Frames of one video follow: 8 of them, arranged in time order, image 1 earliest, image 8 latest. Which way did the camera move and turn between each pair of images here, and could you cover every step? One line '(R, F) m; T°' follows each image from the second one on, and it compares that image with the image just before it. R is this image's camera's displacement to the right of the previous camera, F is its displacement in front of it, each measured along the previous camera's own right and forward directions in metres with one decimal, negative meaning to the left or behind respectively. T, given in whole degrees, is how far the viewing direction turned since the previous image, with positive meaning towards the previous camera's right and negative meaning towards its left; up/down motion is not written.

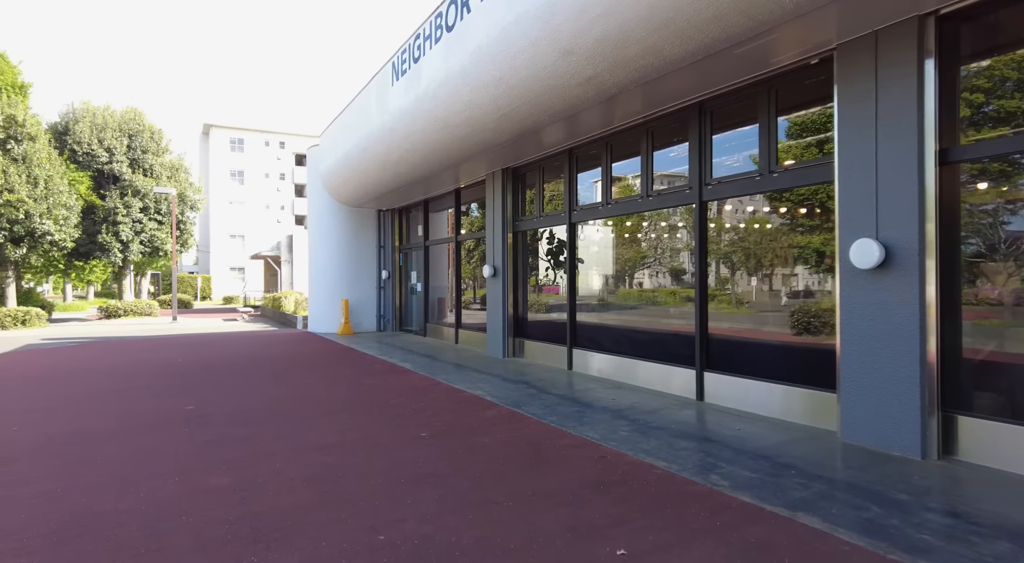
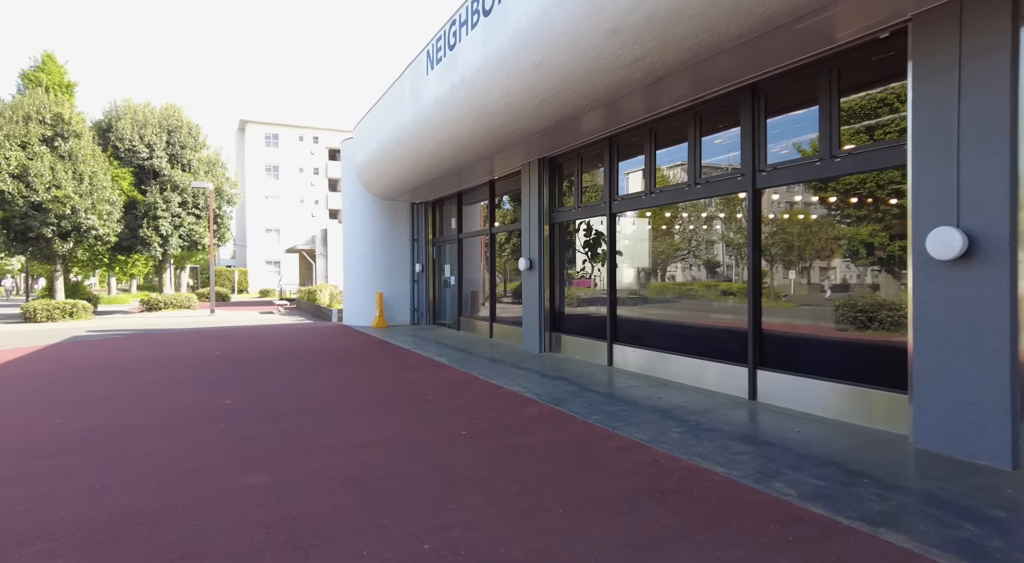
(-0.1, +0.2) m; -3°
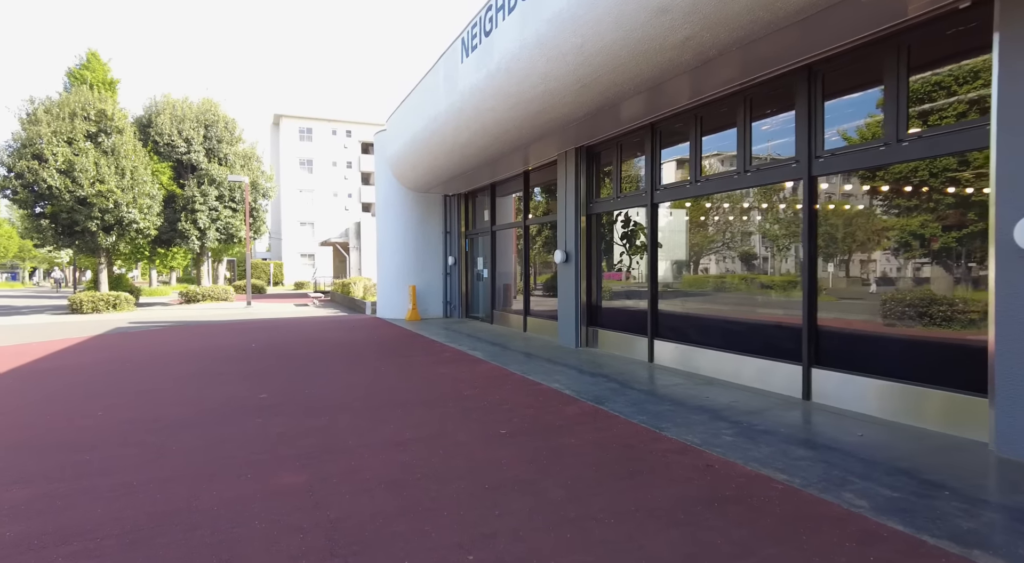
(-0.1, +0.2) m; -3°
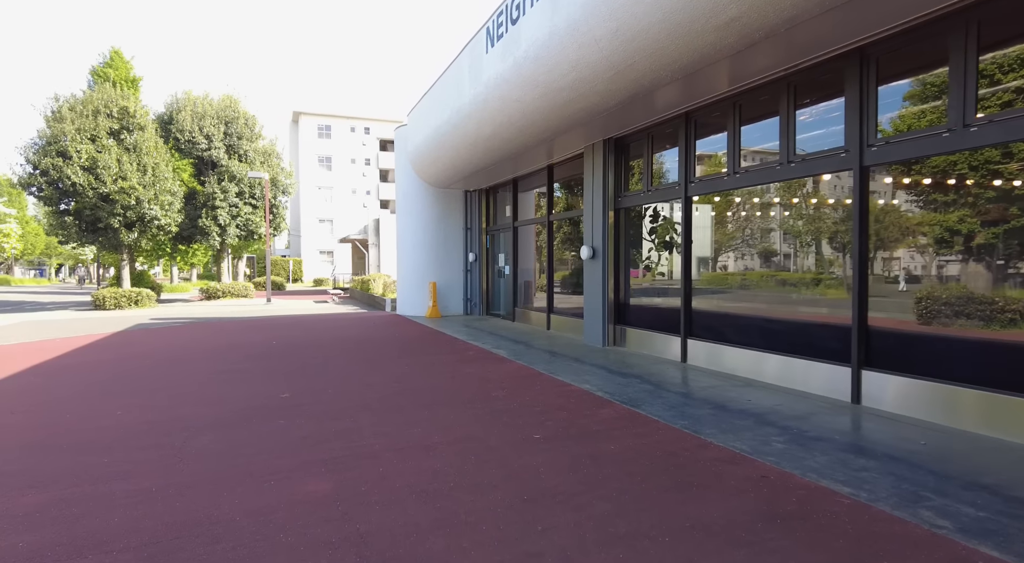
(-0.1, +0.3) m; -2°
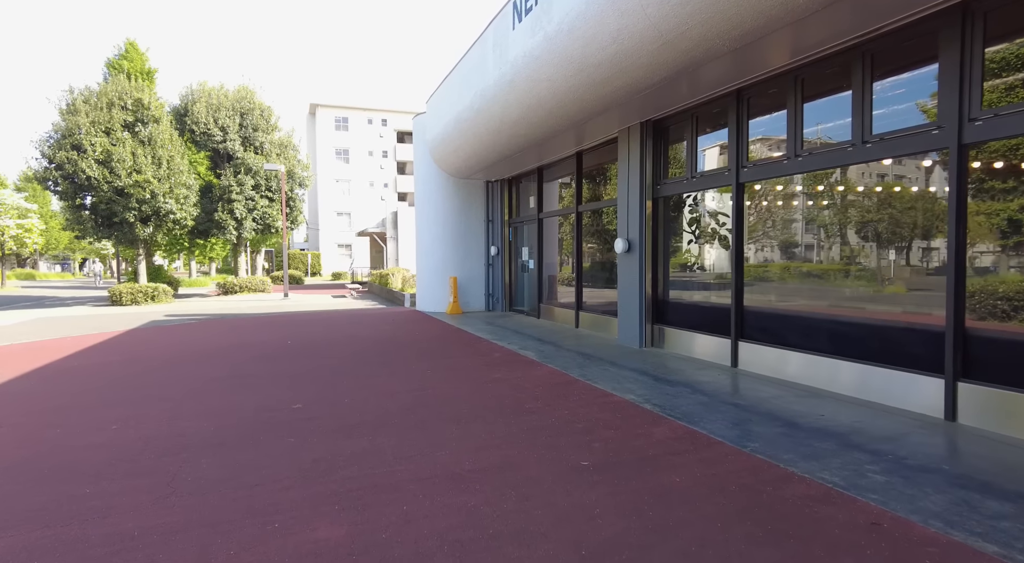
(-0.2, +0.7) m; -2°
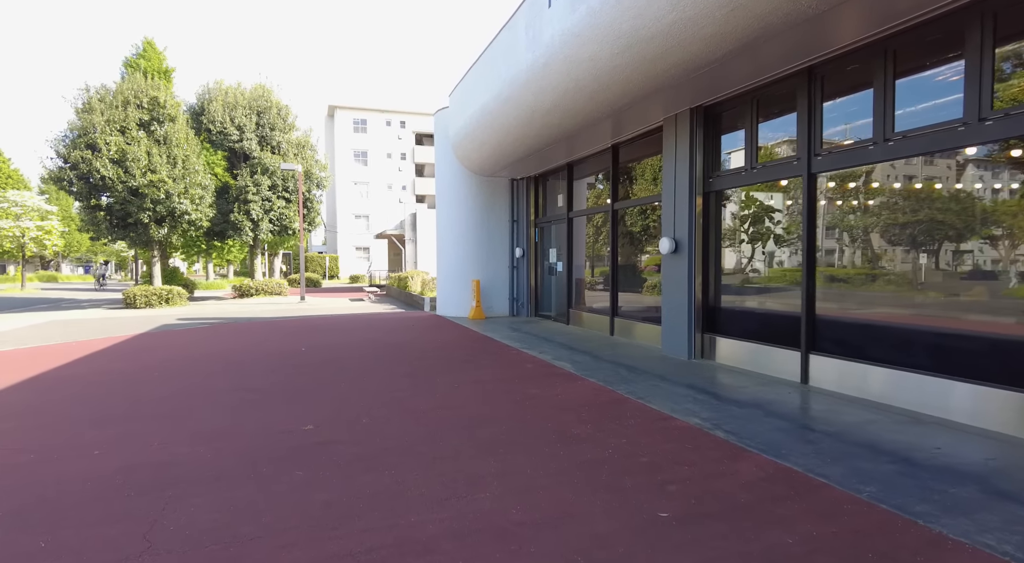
(-0.2, +0.8) m; -2°
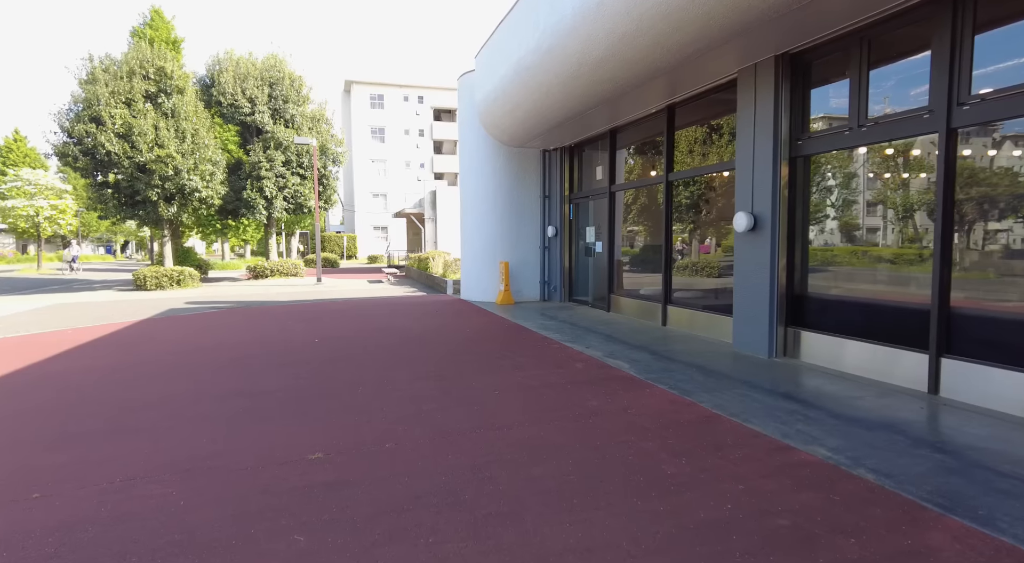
(-0.3, +1.2) m; -2°
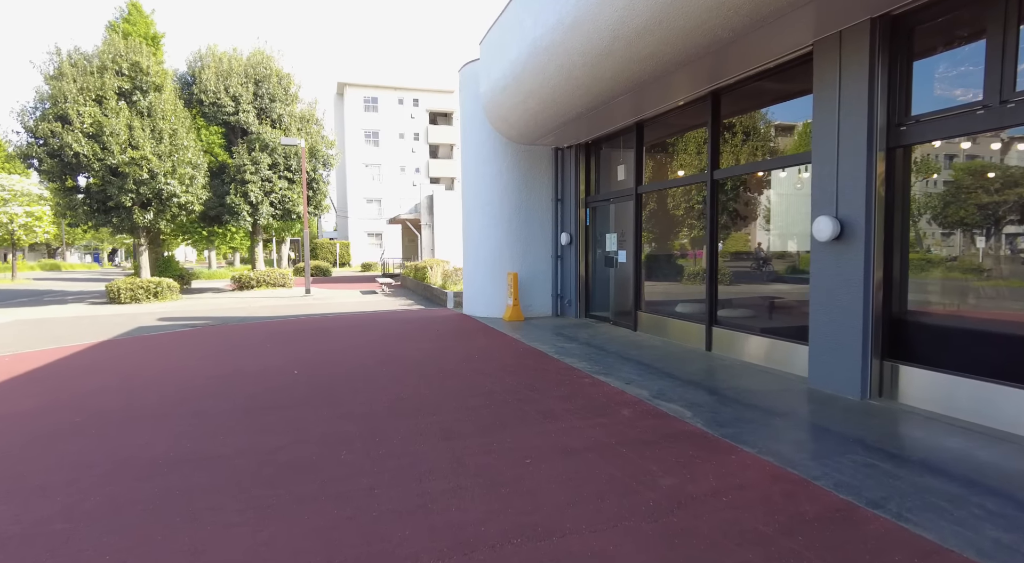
(-0.3, +1.4) m; 0°
